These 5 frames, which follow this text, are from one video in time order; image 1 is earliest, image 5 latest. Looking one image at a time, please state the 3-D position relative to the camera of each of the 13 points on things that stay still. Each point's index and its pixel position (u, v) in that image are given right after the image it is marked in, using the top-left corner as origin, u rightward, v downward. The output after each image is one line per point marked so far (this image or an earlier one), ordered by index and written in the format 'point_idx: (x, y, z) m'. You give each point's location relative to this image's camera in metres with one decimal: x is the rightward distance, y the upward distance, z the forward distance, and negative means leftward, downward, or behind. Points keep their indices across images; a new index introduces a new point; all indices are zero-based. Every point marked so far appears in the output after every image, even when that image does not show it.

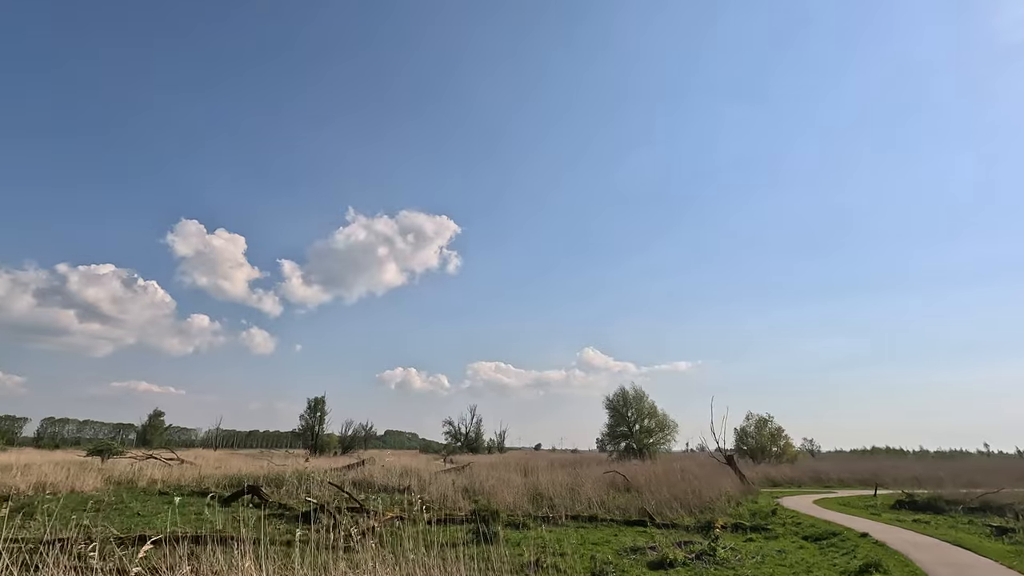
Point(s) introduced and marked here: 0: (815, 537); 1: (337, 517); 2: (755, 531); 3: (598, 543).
0: (+8.6, -7.1, +15.1) m
1: (-5.7, -7.5, +17.7) m
2: (+7.5, -7.5, +16.6) m
3: (+2.4, -7.0, +14.7) m
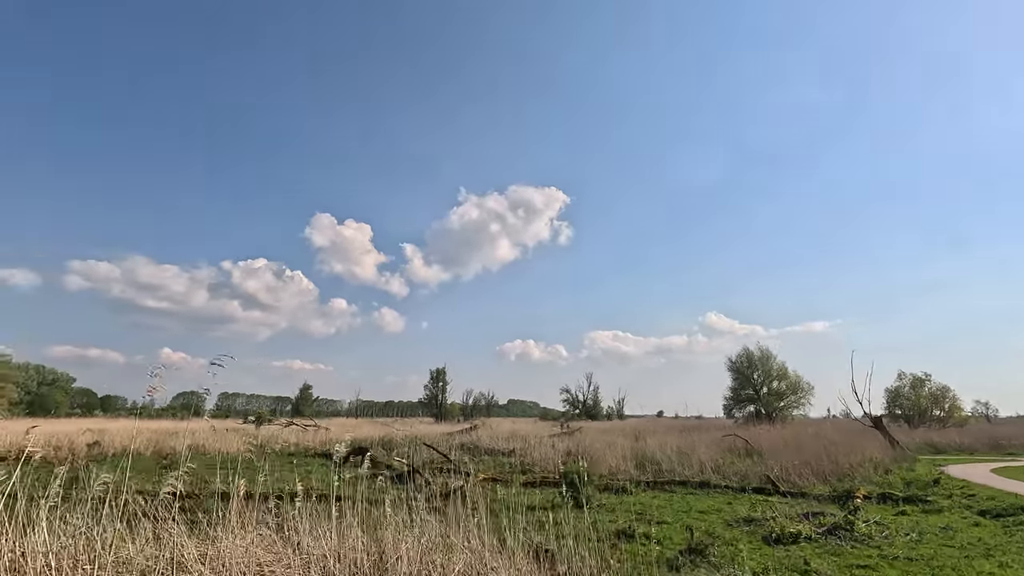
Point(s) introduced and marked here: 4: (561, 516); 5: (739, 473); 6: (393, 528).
0: (+10.8, -5.0, +11.9) m
1: (-2.6, -6.1, +17.4) m
2: (+10.1, -5.5, +13.6) m
3: (+4.6, -5.4, +12.8) m
4: (+1.1, -5.3, +12.4) m
5: (+7.8, -6.4, +18.5) m
6: (-2.7, -5.3, +12.0) m
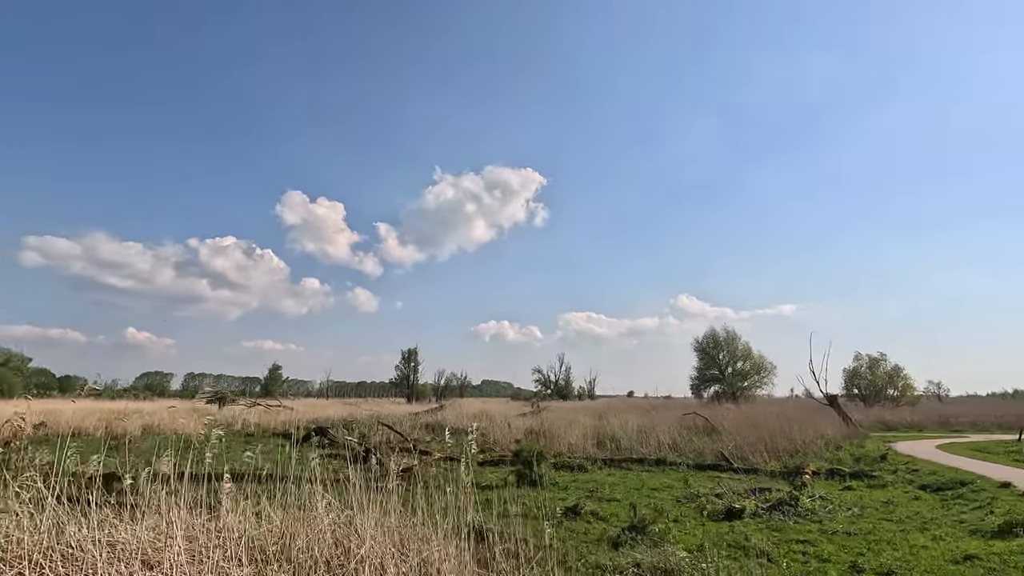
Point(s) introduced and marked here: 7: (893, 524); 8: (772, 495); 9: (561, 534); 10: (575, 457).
0: (+9.6, -4.5, +12.2) m
1: (-4.0, -5.3, +17.1) m
2: (+8.9, -4.9, +13.8) m
3: (+3.4, -4.8, +12.8) m
4: (0.0, -4.7, +12.2) m
5: (+6.4, -5.7, +18.6) m
6: (-3.8, -4.7, +11.6) m
7: (+6.5, -4.1, +9.2) m
8: (+5.4, -4.3, +11.2) m
9: (+0.8, -4.0, +8.8) m
10: (+2.1, -5.7, +18.2) m
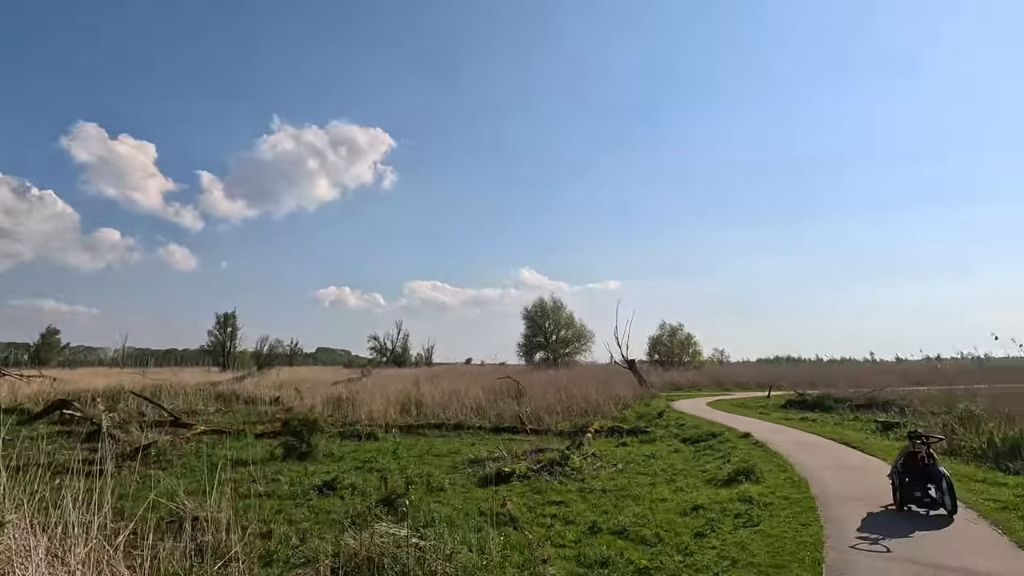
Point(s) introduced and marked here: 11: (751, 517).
0: (+4.5, -3.8, +13.2) m
1: (-10.0, -3.8, +14.1) m
2: (+3.2, -4.0, +14.6) m
3: (-1.6, -3.8, +12.0) m
4: (-4.8, -3.6, +10.6) m
5: (-0.5, -4.4, +18.5) m
6: (-8.2, -3.5, +8.9) m
7: (+2.4, -3.4, +9.5) m
8: (+0.7, -3.5, +11.1) m
9: (-3.0, -3.2, +7.5) m
10: (-4.5, -4.3, +16.9) m
11: (+2.8, -2.7, +6.3) m
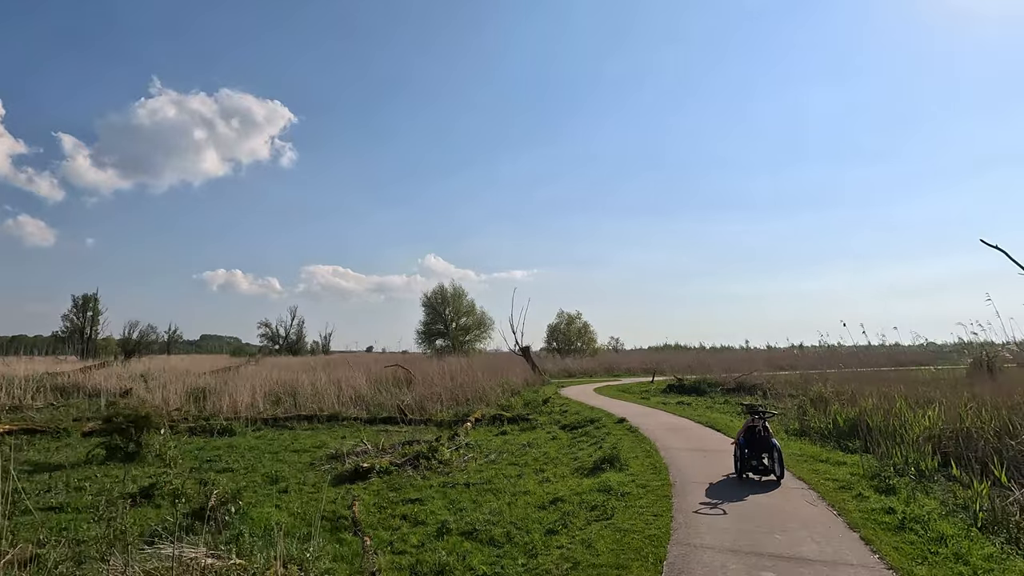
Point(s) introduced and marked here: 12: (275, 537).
0: (+1.5, -3.4, +13.1) m
1: (-12.9, -3.1, +11.5) m
2: (0.0, -3.6, +14.3) m
3: (-4.3, -3.3, +10.9) m
4: (-7.2, -3.1, +8.9) m
5: (-4.4, -3.8, +17.5) m
6: (-10.3, -3.0, +6.6) m
7: (+0.1, -3.1, +9.1) m
8: (-1.8, -3.1, +10.4) m
9: (-4.9, -2.8, +6.1) m
10: (-8.0, -3.7, +15.2) m
11: (+1.0, -2.5, +5.9) m
12: (-2.5, -2.6, +5.7) m
